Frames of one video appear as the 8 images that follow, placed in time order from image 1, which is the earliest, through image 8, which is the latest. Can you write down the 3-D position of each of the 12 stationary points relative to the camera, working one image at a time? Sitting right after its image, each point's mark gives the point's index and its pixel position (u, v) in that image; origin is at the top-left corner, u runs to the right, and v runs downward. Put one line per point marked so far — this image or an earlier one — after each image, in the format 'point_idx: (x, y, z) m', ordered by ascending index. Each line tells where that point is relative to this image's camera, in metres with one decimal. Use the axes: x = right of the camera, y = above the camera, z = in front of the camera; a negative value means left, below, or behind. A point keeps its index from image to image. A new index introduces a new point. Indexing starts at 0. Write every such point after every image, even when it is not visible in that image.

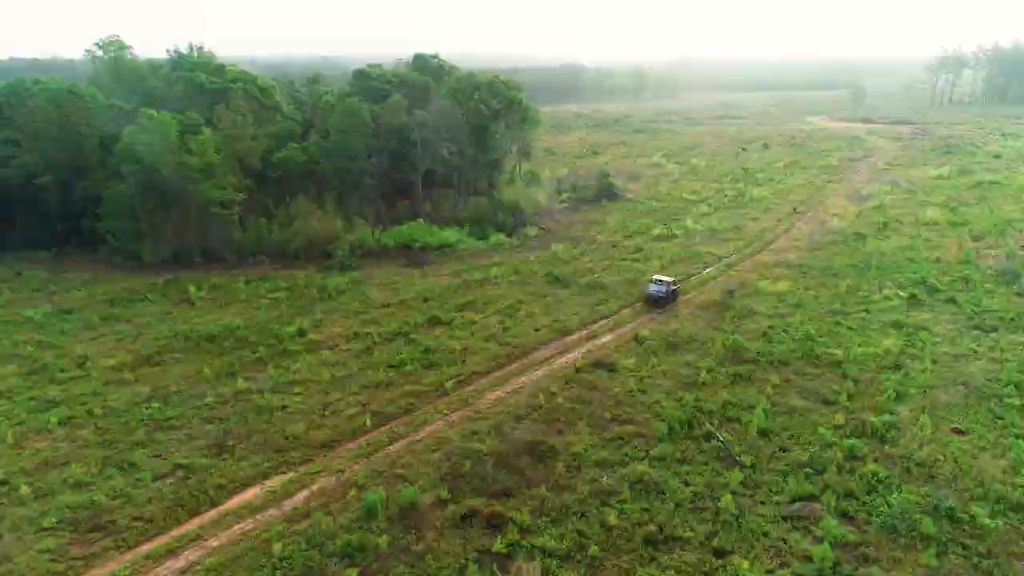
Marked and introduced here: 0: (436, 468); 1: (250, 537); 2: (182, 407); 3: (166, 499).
0: (-1.4, -3.4, +13.3) m
1: (-4.2, -4.0, +11.4) m
2: (-7.6, -2.8, +16.3) m
3: (-6.0, -3.7, +12.6) m
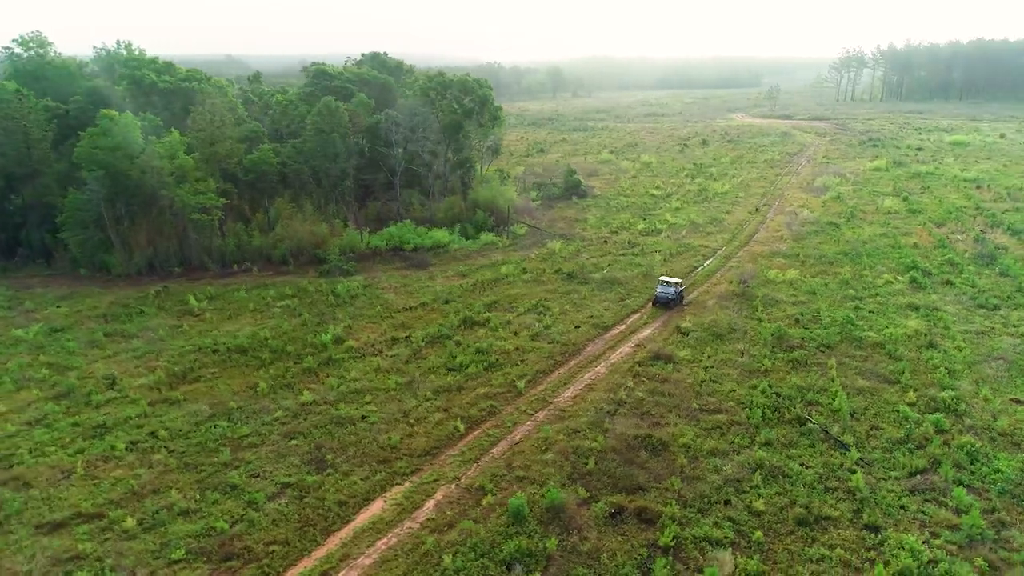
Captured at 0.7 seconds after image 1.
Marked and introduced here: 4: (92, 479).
0: (+0.9, -3.4, +13.2) m
1: (-1.6, -4.1, +11.0) m
2: (-5.6, -3.0, +15.5) m
3: (-3.6, -3.9, +11.9) m
4: (-7.8, -3.6, +13.3) m
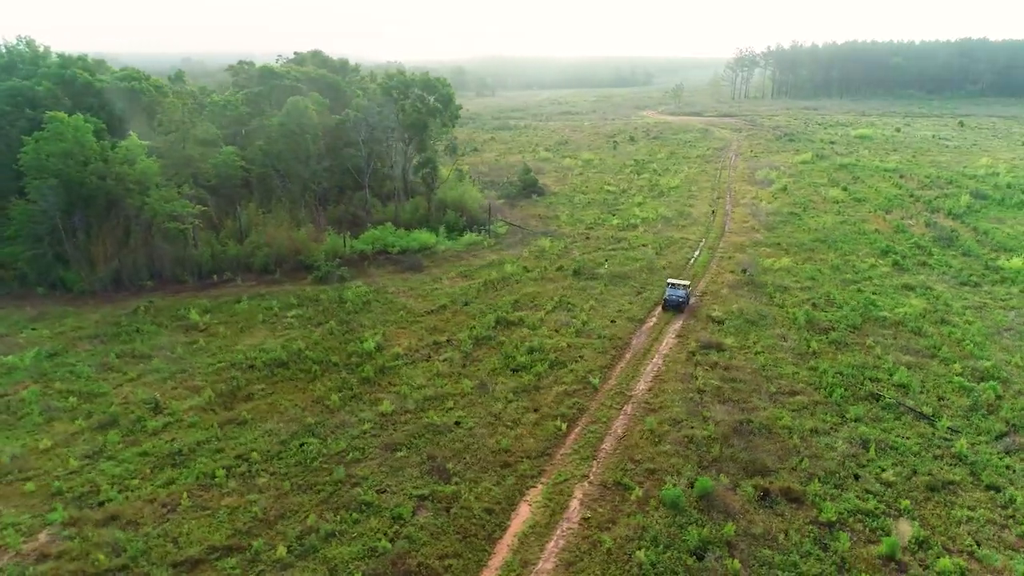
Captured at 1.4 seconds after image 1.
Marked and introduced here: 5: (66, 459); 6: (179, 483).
0: (+3.3, -3.2, +13.5) m
1: (+1.2, -4.1, +11.0) m
2: (-3.5, -3.1, +14.8) m
3: (-1.0, -4.0, +11.6) m
4: (-5.3, -3.9, +12.3) m
5: (-8.8, -3.4, +14.2) m
6: (-6.1, -3.6, +13.1) m
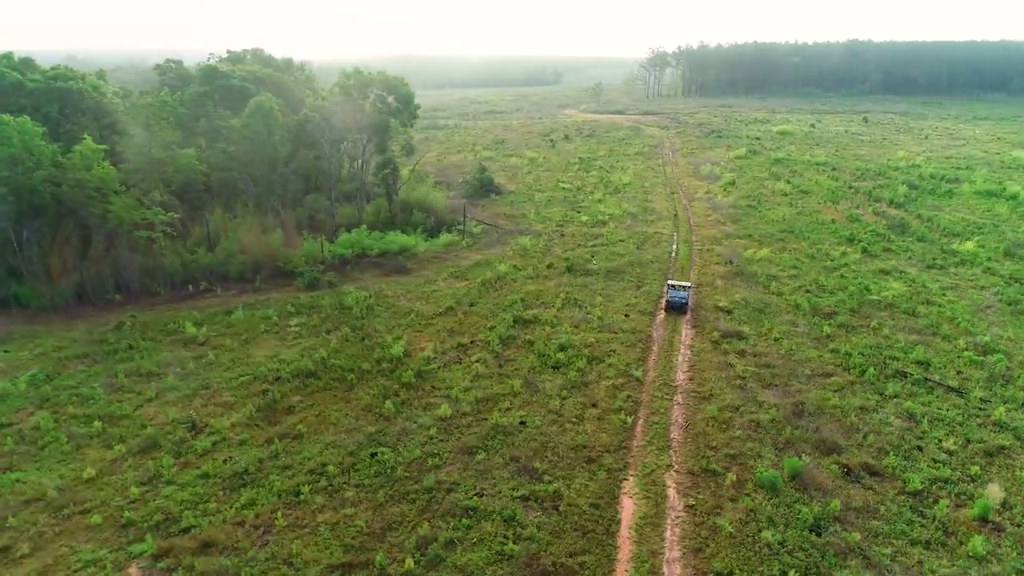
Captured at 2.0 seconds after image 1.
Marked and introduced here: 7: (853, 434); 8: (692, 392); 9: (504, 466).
0: (+4.9, -3.1, +14.1) m
1: (+3.2, -4.0, +11.3) m
2: (-2.0, -3.2, +14.5) m
3: (+1.0, -3.9, +11.6) m
4: (-3.5, -4.0, +11.8) m
5: (-7.2, -3.7, +13.2) m
6: (-4.4, -3.8, +12.5) m
7: (+6.9, -2.9, +14.3) m
8: (+4.3, -2.5, +16.8) m
9: (-0.1, -3.4, +13.5) m
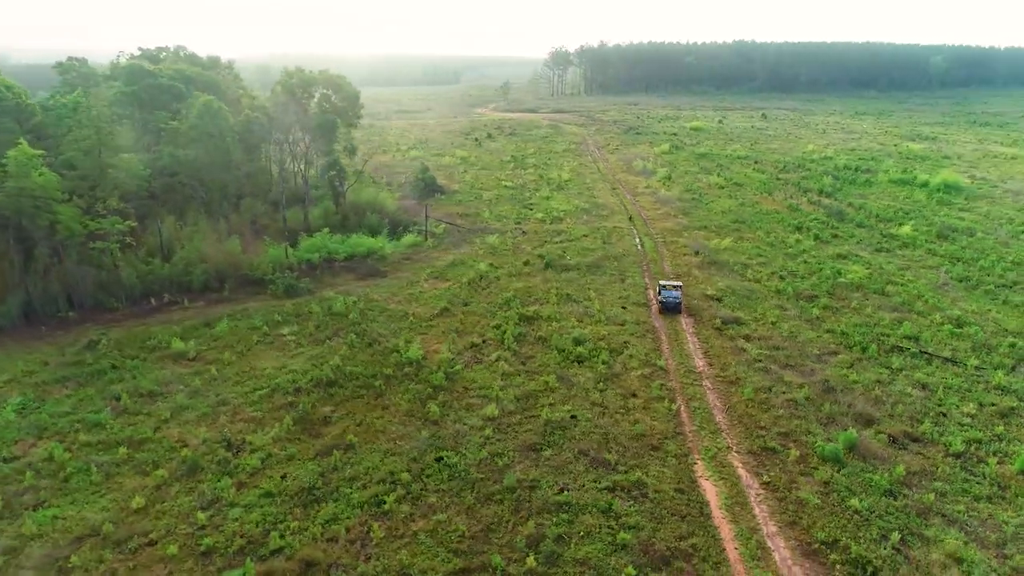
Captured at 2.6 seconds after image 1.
0: (+6.1, -2.8, +15.0) m
1: (+4.8, -3.8, +11.9) m
2: (-0.7, -3.2, +14.3) m
3: (+2.6, -3.8, +11.9) m
4: (-1.8, -4.1, +11.5) m
5: (-5.7, -3.9, +12.3) m
6: (-2.8, -3.9, +12.1) m
7: (+8.0, -2.5, +15.4) m
8: (+5.1, -2.2, +17.5) m
9: (+1.2, -3.3, +13.7) m
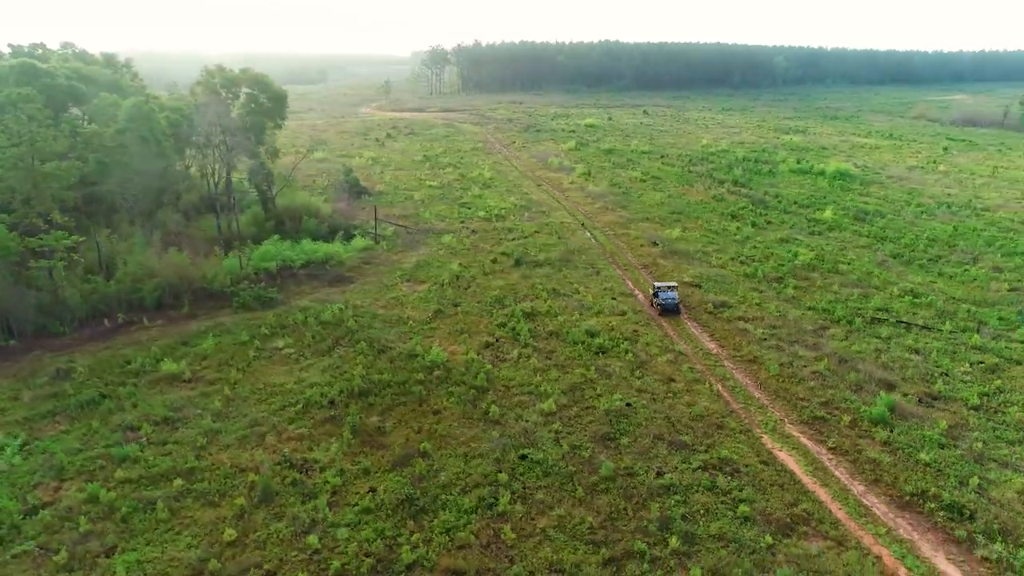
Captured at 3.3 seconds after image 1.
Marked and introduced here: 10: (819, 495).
0: (+7.4, -2.3, +16.3) m
1: (+6.7, -3.4, +13.1) m
2: (+0.8, -3.1, +14.5) m
3: (+4.6, -3.5, +12.7) m
4: (+0.3, -4.0, +11.5) m
5: (-3.7, -4.1, +11.6) m
6: (-0.8, -3.9, +11.9) m
7: (+9.2, -2.0, +17.2) m
8: (+5.9, -1.8, +18.7) m
9: (+2.9, -3.1, +14.2) m
10: (+5.4, -3.7, +12.5) m
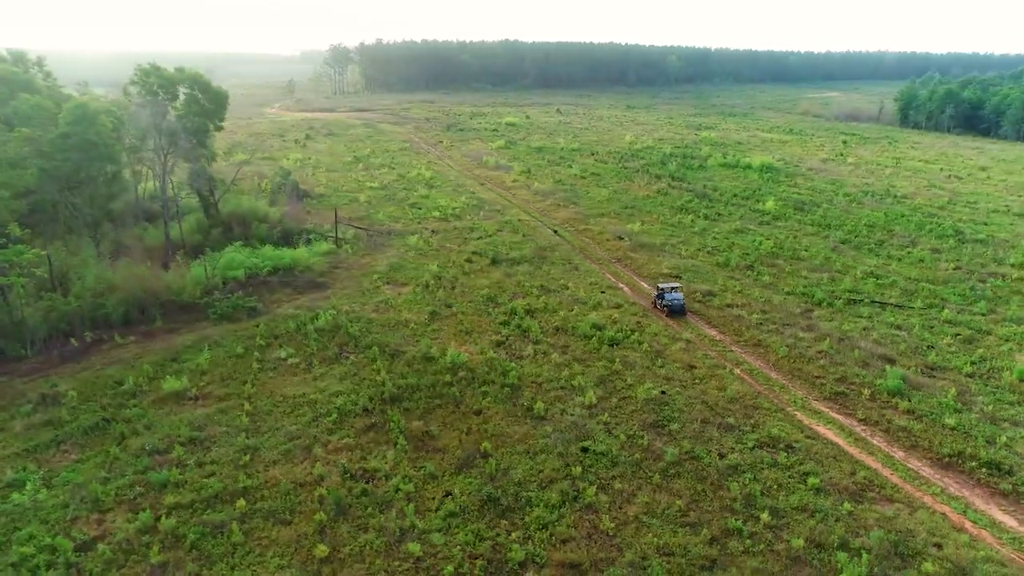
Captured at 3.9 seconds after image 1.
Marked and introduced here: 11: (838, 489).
0: (+8.2, -1.9, +17.6) m
1: (+8.0, -3.0, +14.3) m
2: (+1.9, -3.0, +14.8) m
3: (+5.9, -3.3, +13.6) m
4: (+1.9, -3.9, +11.8) m
5: (-2.0, -4.2, +11.4) m
6: (+0.8, -3.9, +12.0) m
7: (+9.8, -1.5, +18.6) m
8: (+6.3, -1.5, +19.7) m
9: (+4.0, -2.9, +14.8) m
10: (+6.8, -3.4, +13.5) m
11: (+5.7, -3.6, +12.6) m
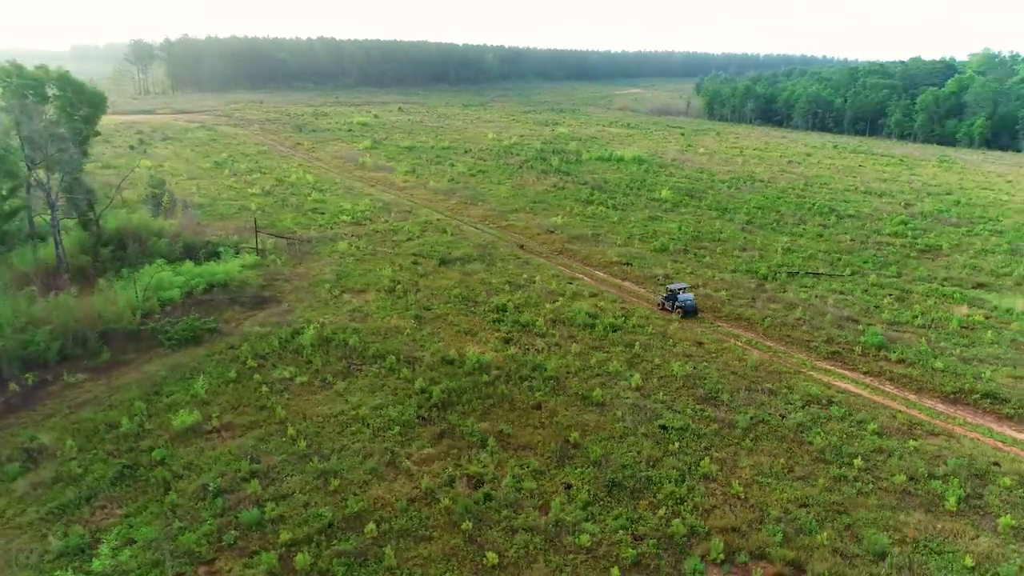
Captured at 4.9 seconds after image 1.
0: (+8.7, -1.2, +20.0) m
1: (+9.5, -2.2, +16.8) m
2: (+3.5, -2.7, +15.8) m
3: (+7.7, -2.6, +15.6) m
4: (+4.3, -3.6, +12.9) m
5: (+0.7, -4.2, +11.5) m
6: (+3.2, -3.6, +12.8) m
7: (+10.0, -0.7, +21.5) m
8: (+6.4, -0.9, +21.6) m
9: (+5.5, -2.5, +16.3) m
10: (+8.6, -2.7, +15.8) m
11: (+7.8, -3.0, +14.5) m
